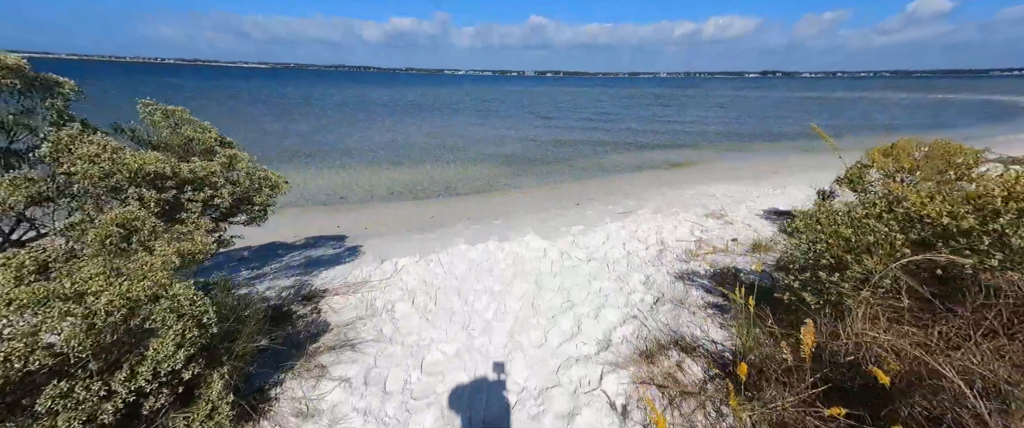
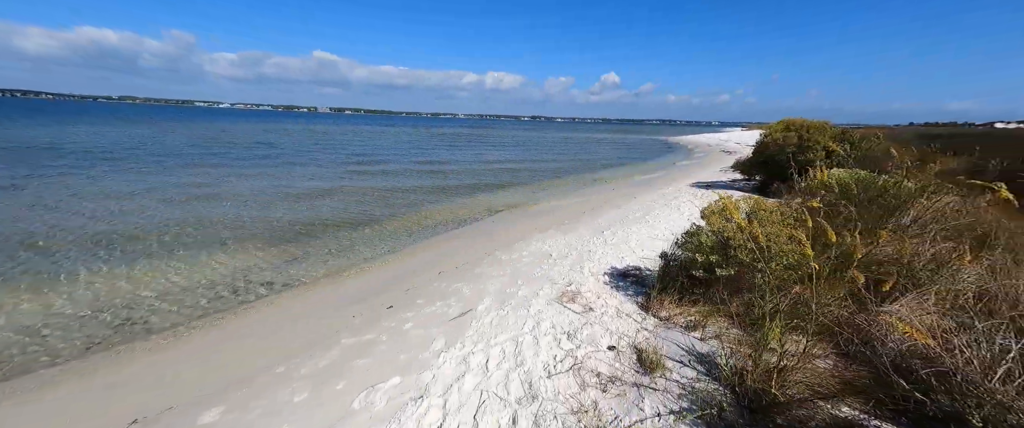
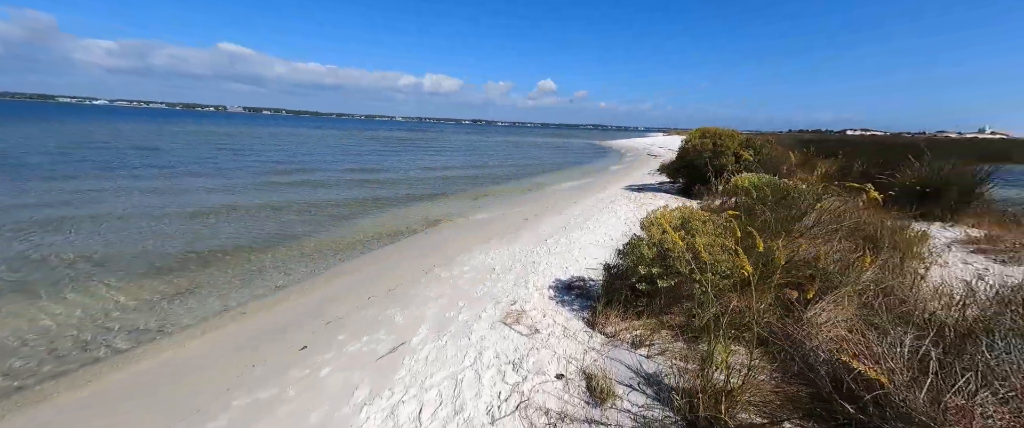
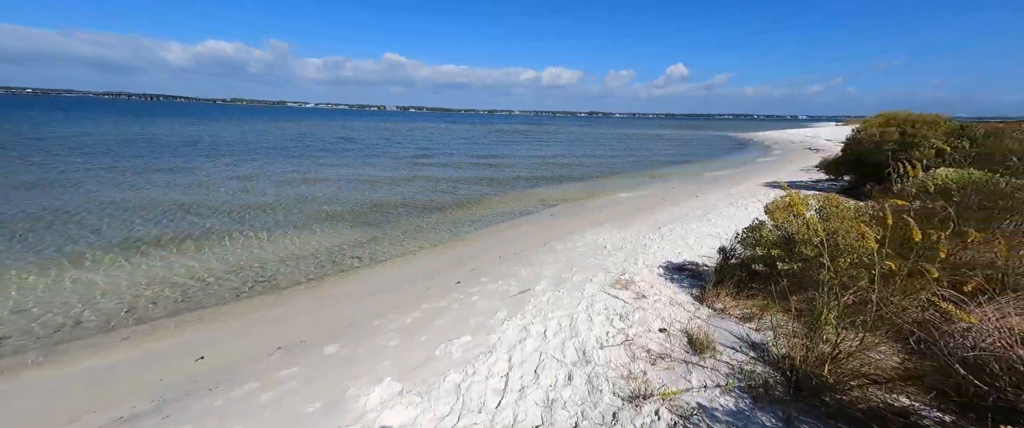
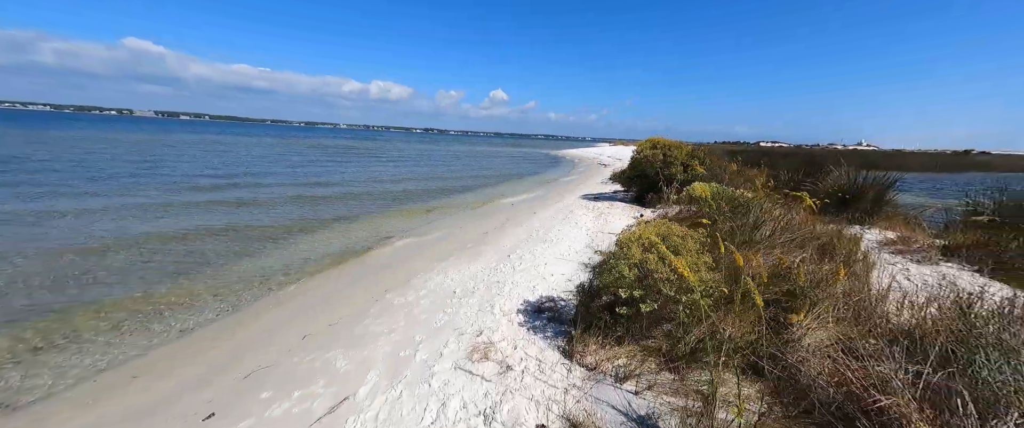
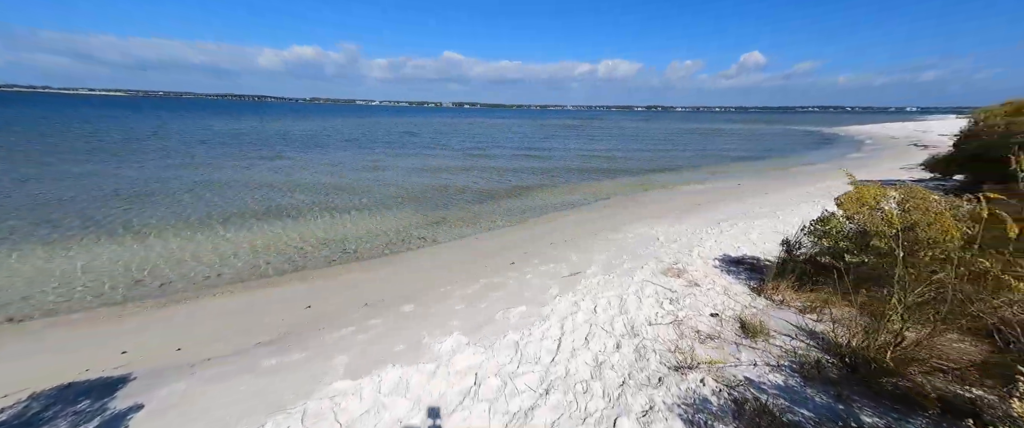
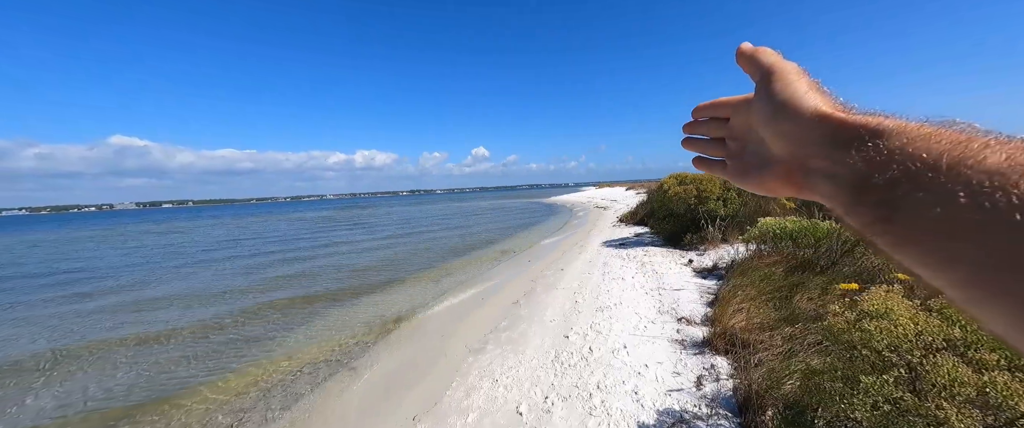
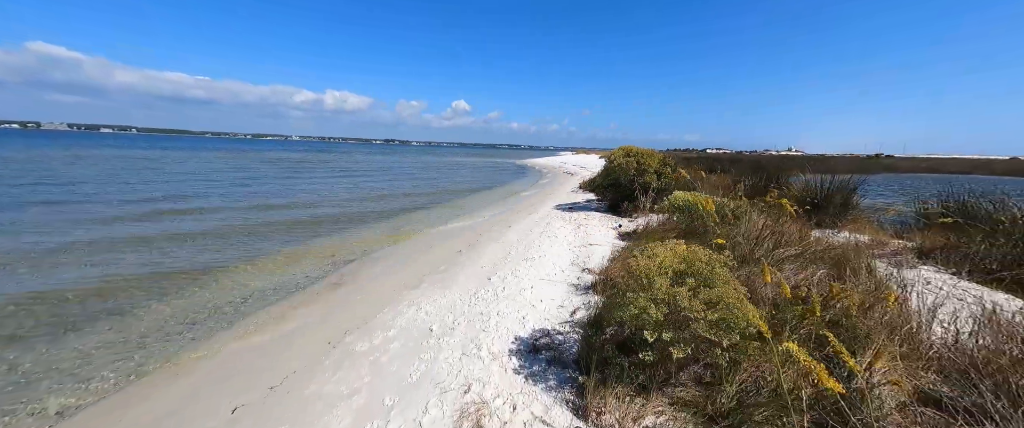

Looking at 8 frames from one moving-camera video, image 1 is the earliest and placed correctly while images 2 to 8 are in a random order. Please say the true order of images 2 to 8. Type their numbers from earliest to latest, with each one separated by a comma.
6, 4, 2, 3, 5, 8, 7
